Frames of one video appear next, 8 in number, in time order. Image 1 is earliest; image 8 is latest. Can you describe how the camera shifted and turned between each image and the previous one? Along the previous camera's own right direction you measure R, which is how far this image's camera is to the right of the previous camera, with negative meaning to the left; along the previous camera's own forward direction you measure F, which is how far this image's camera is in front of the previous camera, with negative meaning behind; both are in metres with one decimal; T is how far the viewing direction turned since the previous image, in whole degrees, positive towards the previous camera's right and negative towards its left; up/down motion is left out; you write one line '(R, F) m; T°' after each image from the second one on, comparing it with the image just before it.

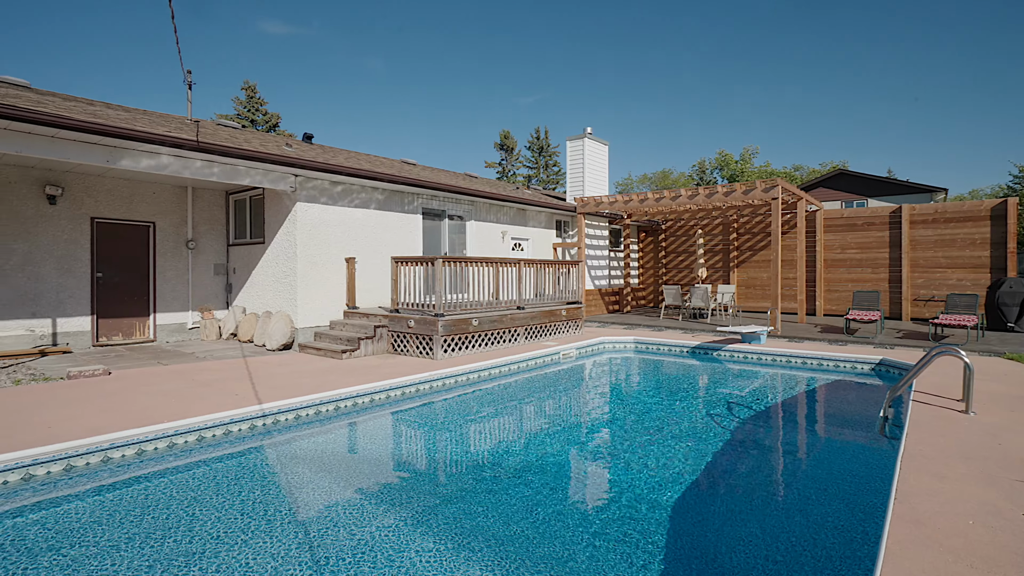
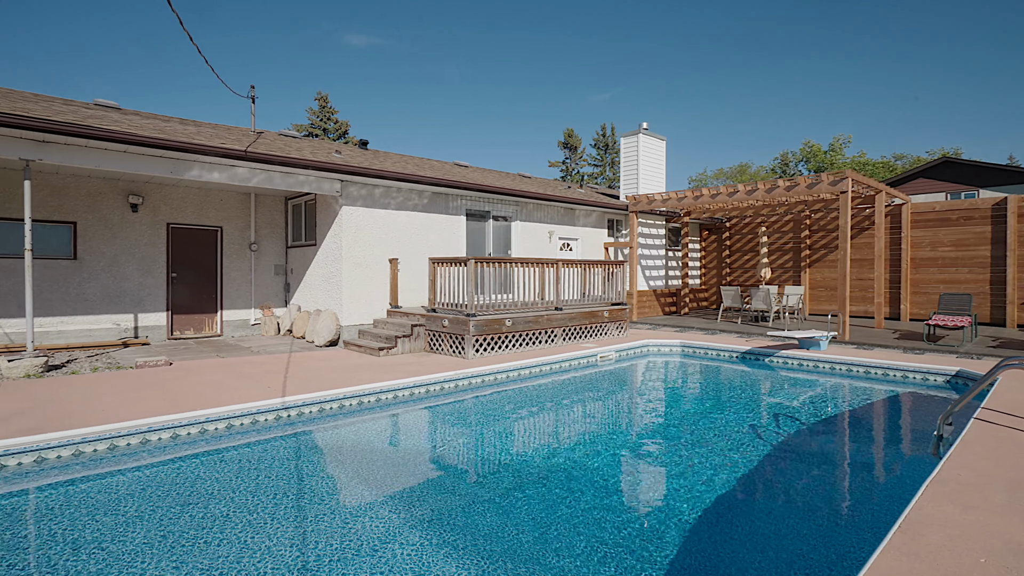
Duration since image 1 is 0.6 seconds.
(+0.7, +0.1) m; -8°
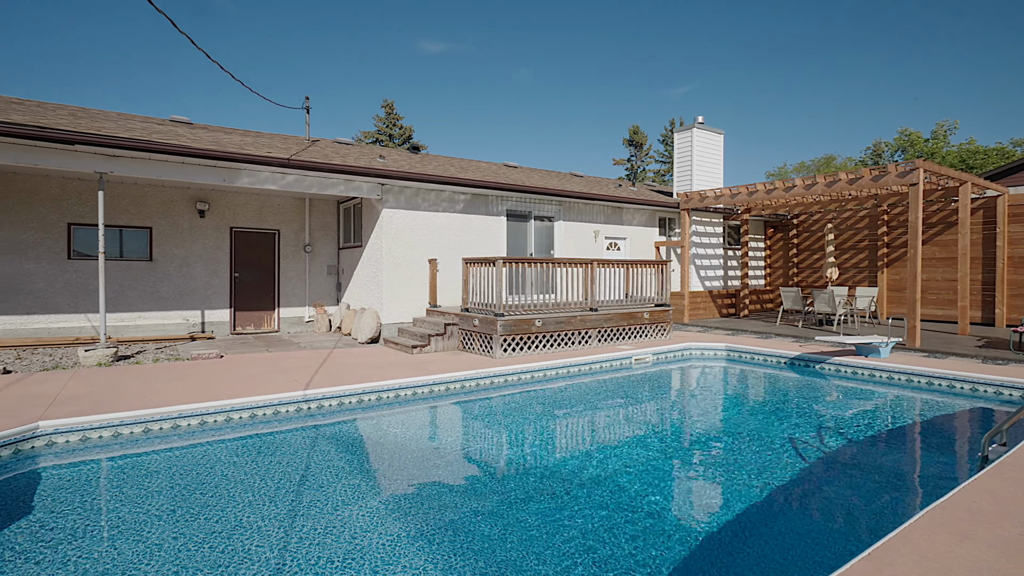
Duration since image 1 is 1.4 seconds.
(+0.7, 0.0) m; -8°
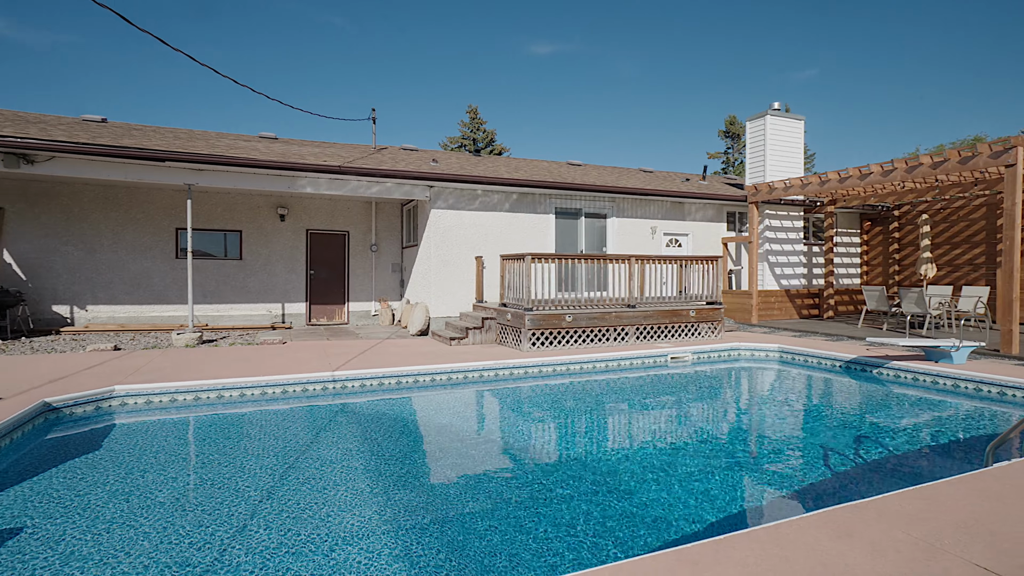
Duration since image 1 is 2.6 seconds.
(+1.2, -0.1) m; -11°
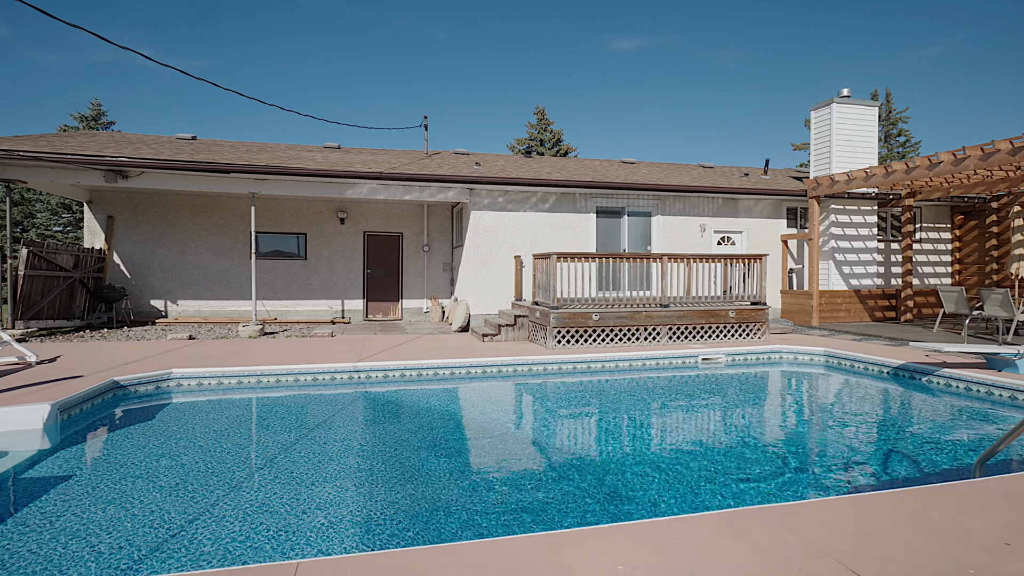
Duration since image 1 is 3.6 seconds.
(+1.0, -0.2) m; -9°
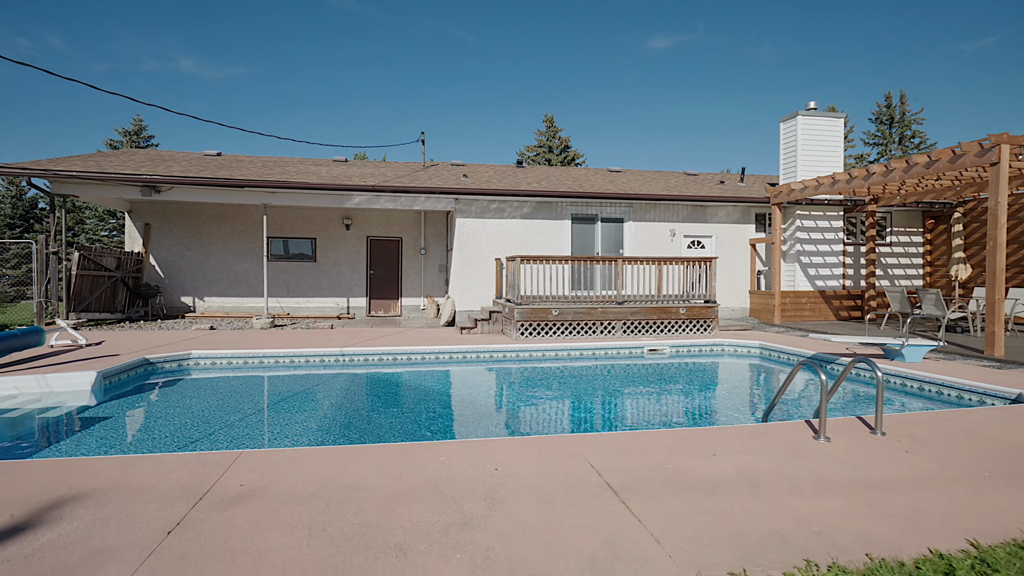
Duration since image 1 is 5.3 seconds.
(+1.1, -1.2) m; -3°
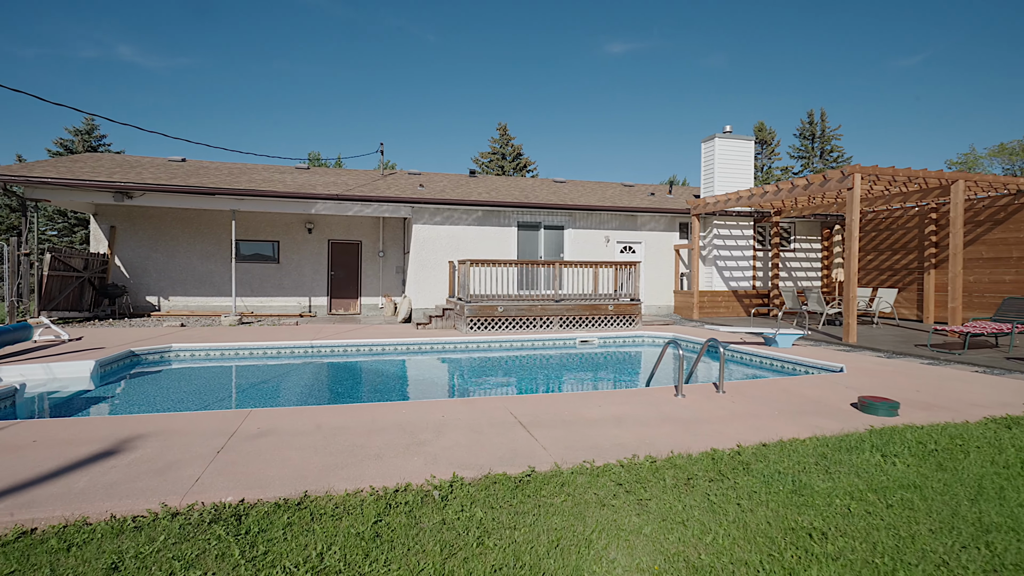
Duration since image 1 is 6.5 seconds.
(+0.1, -1.4) m; +5°
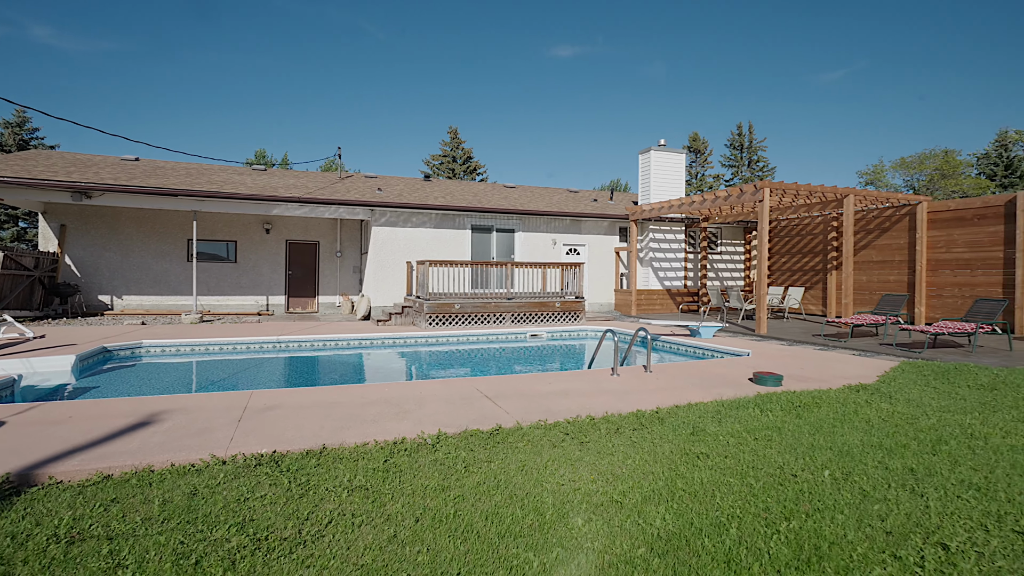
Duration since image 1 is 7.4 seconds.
(-0.2, -1.0) m; +6°
